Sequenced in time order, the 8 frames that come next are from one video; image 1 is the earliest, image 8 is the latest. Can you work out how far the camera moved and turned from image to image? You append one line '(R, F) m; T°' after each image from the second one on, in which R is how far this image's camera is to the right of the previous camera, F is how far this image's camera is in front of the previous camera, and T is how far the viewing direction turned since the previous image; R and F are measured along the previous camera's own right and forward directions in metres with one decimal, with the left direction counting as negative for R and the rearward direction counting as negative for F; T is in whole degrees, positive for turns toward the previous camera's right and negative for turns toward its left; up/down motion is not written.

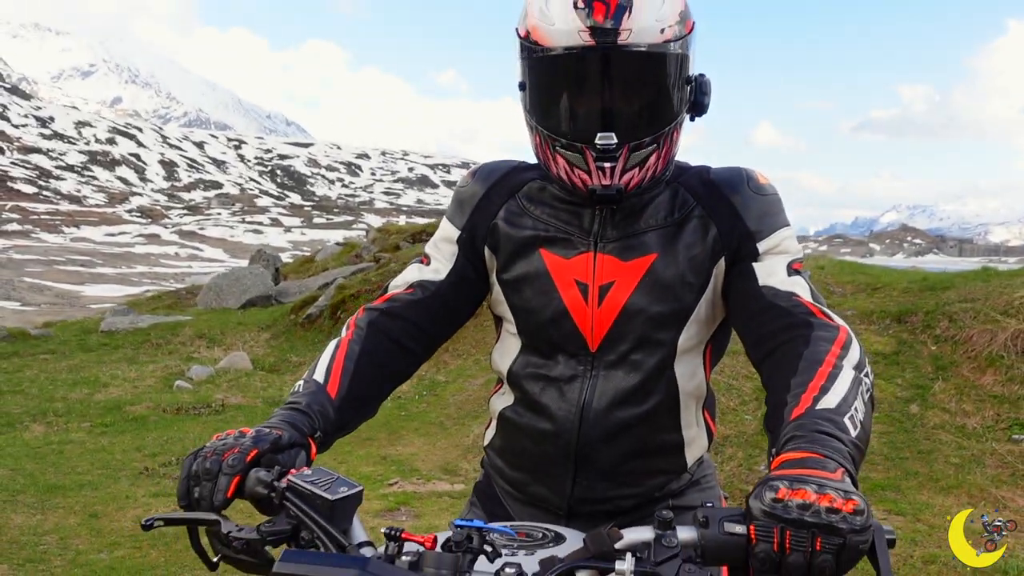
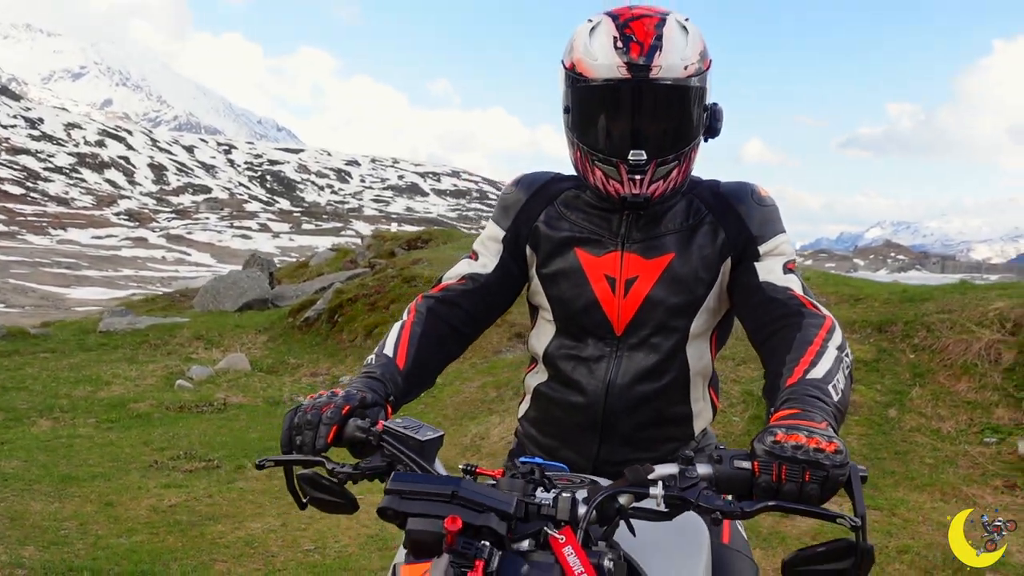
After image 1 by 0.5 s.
(-0.1, -0.4) m; +1°
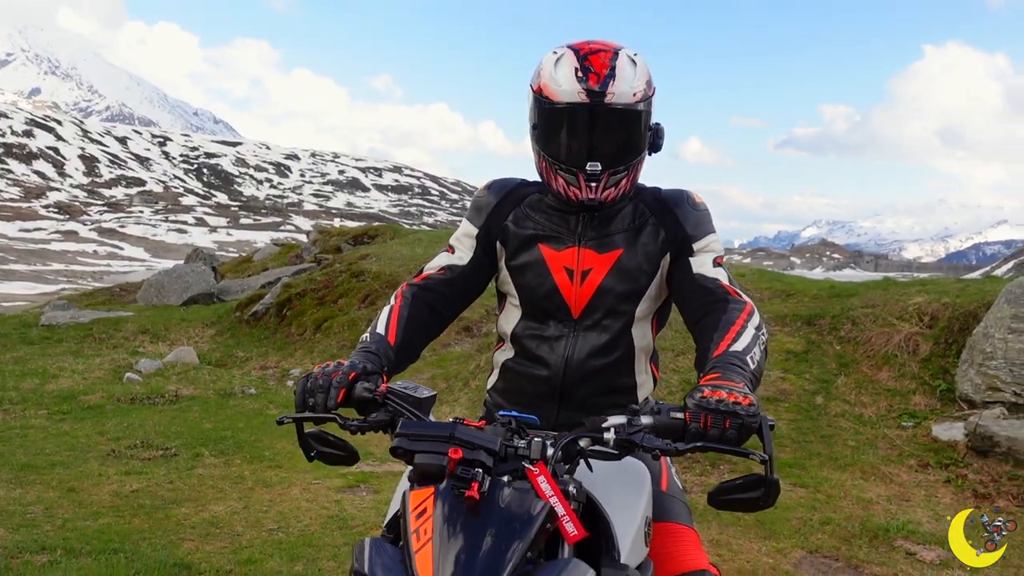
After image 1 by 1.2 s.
(-0.1, -0.4) m; +4°
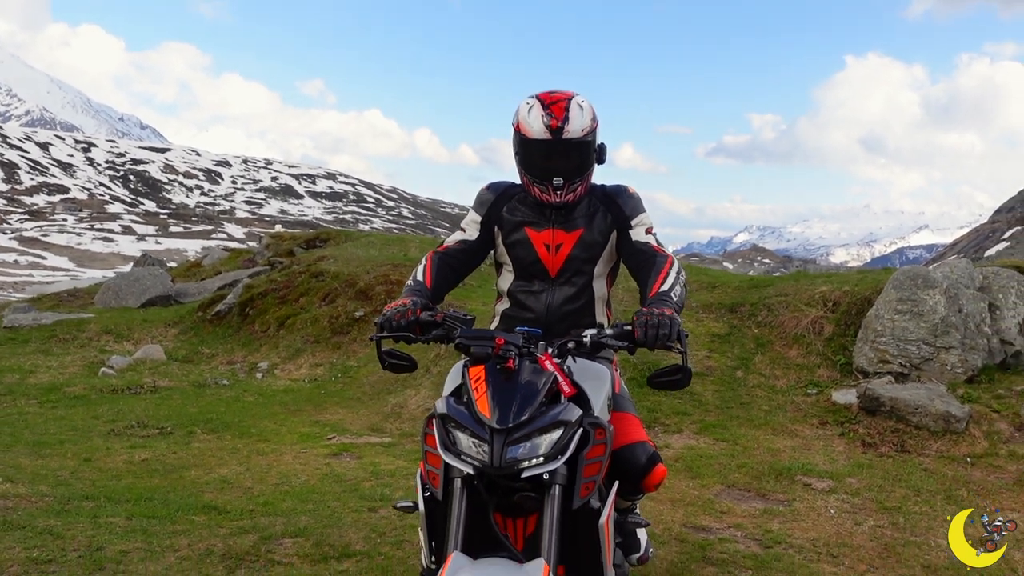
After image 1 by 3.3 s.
(-0.3, -1.3) m; +4°
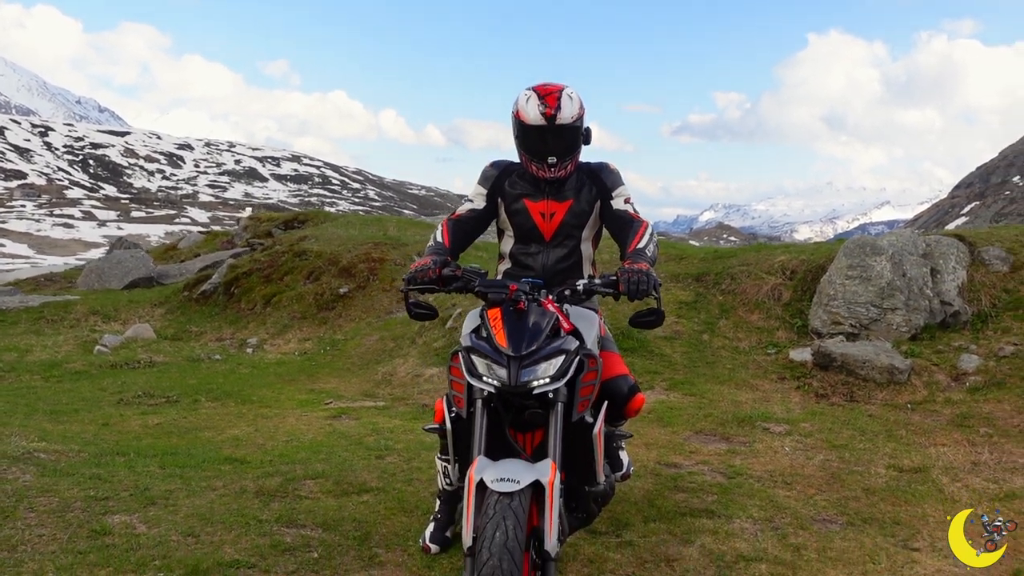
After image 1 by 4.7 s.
(-0.2, -0.8) m; +2°
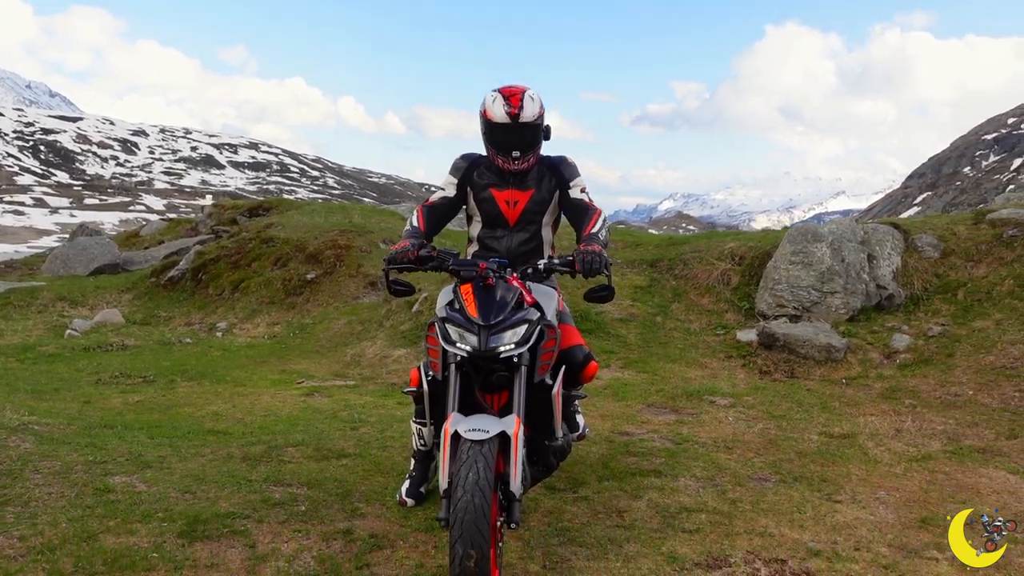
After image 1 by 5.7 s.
(0.0, -0.6) m; +2°
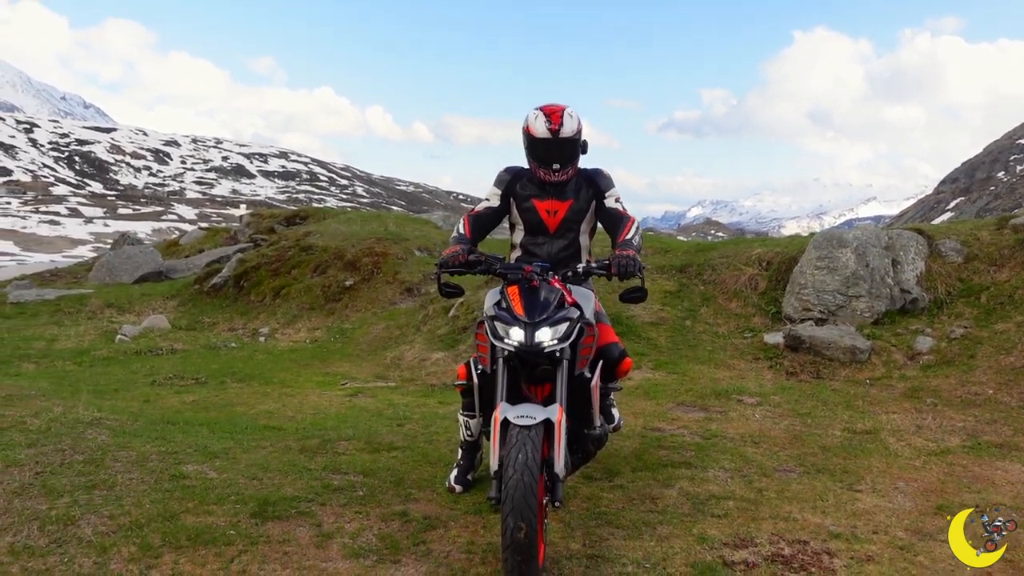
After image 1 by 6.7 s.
(-0.1, -0.5) m; -2°
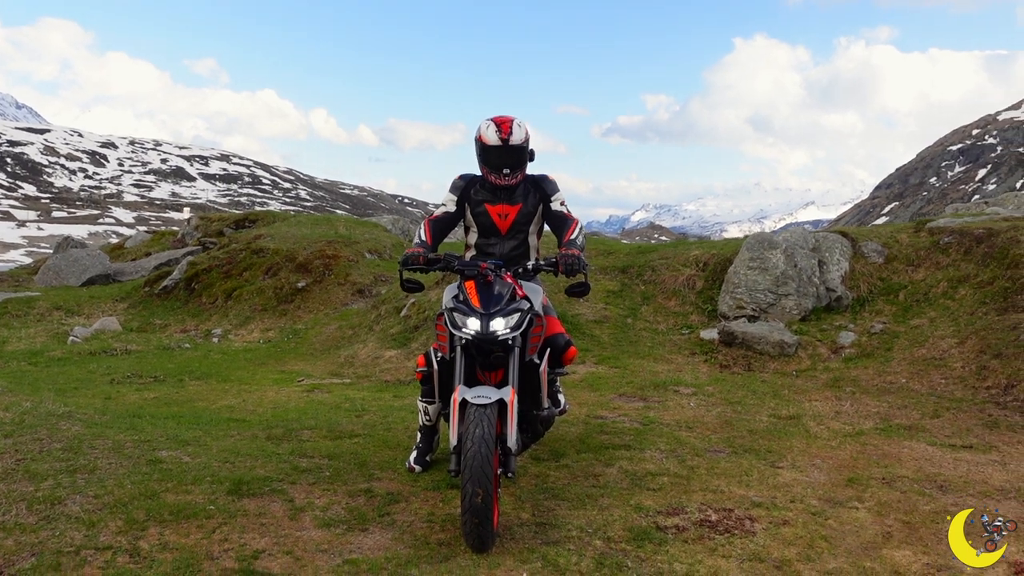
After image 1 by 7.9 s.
(-0.1, -0.6) m; +3°
